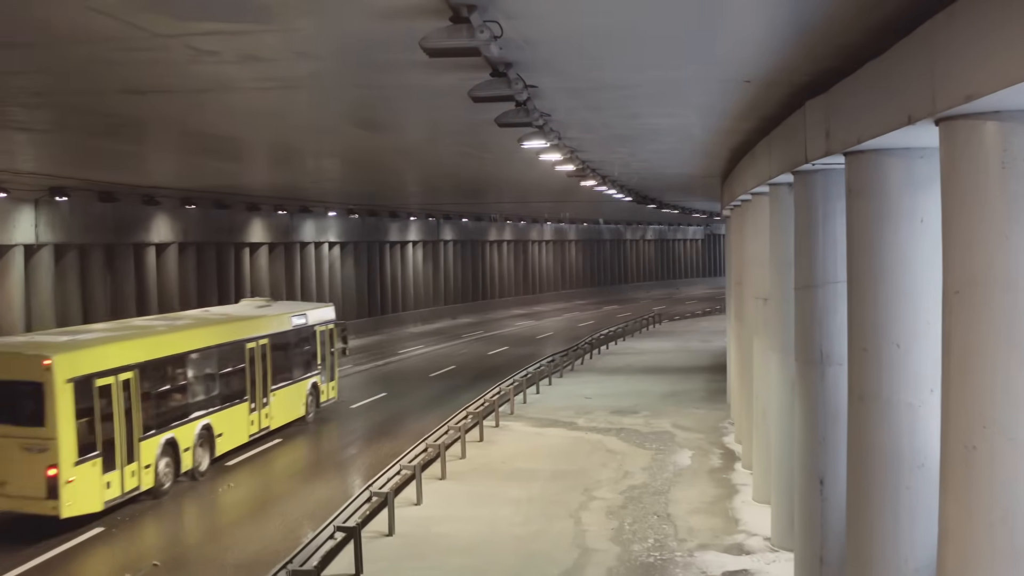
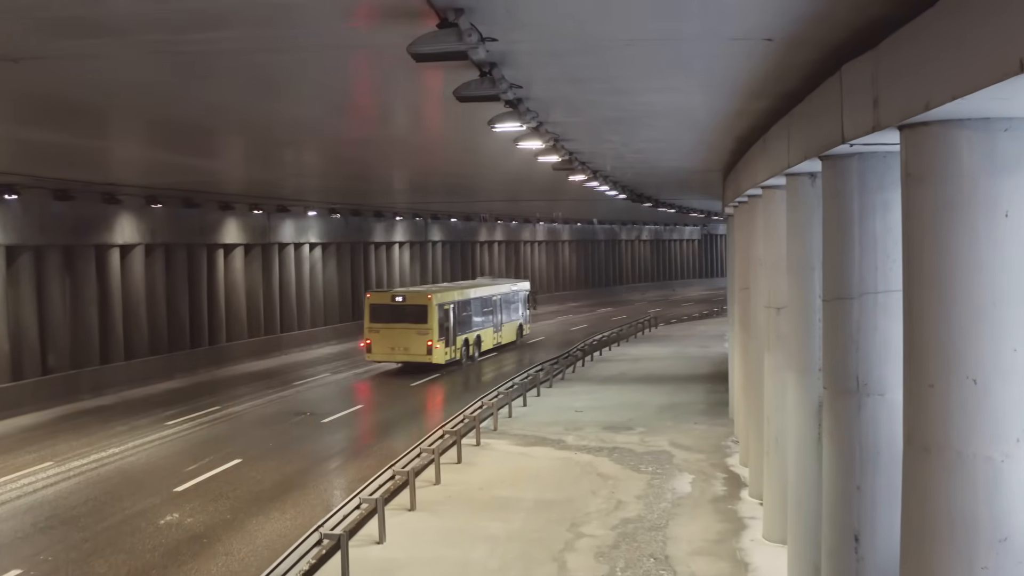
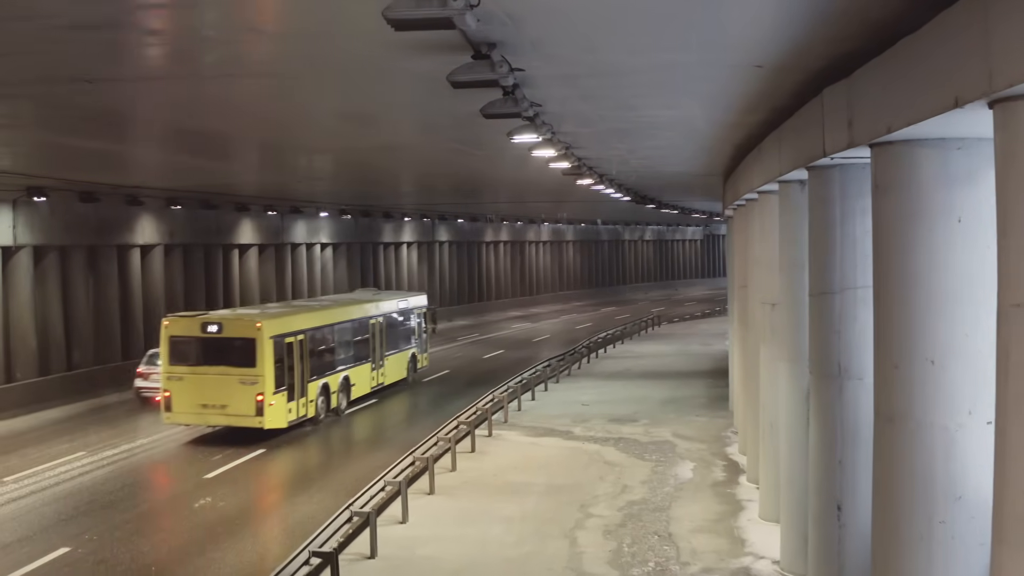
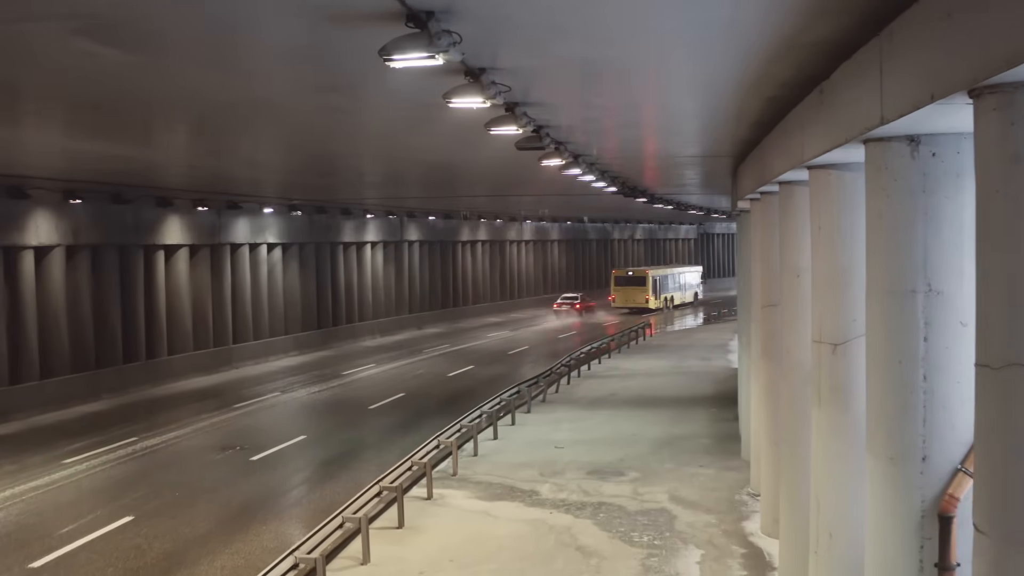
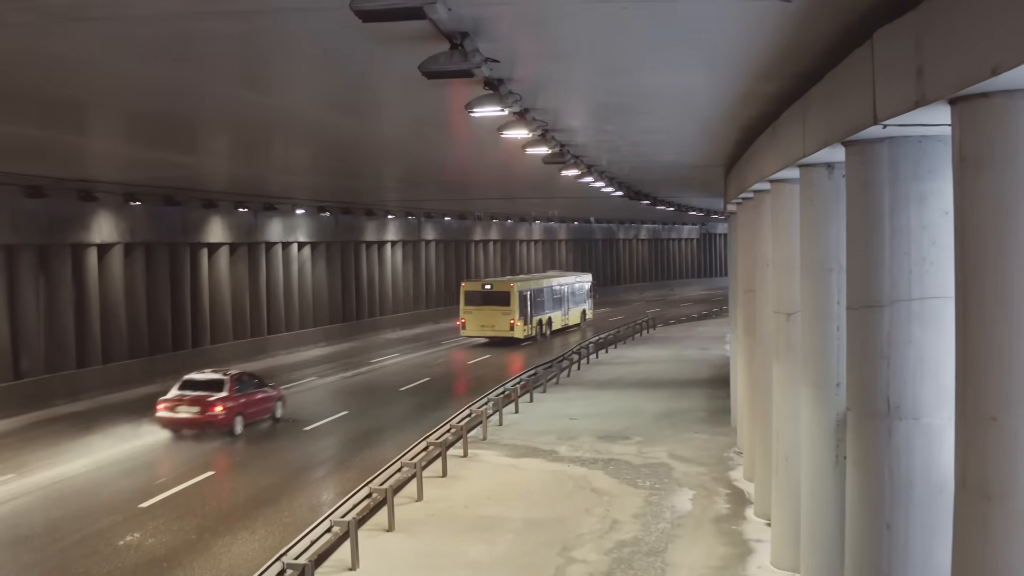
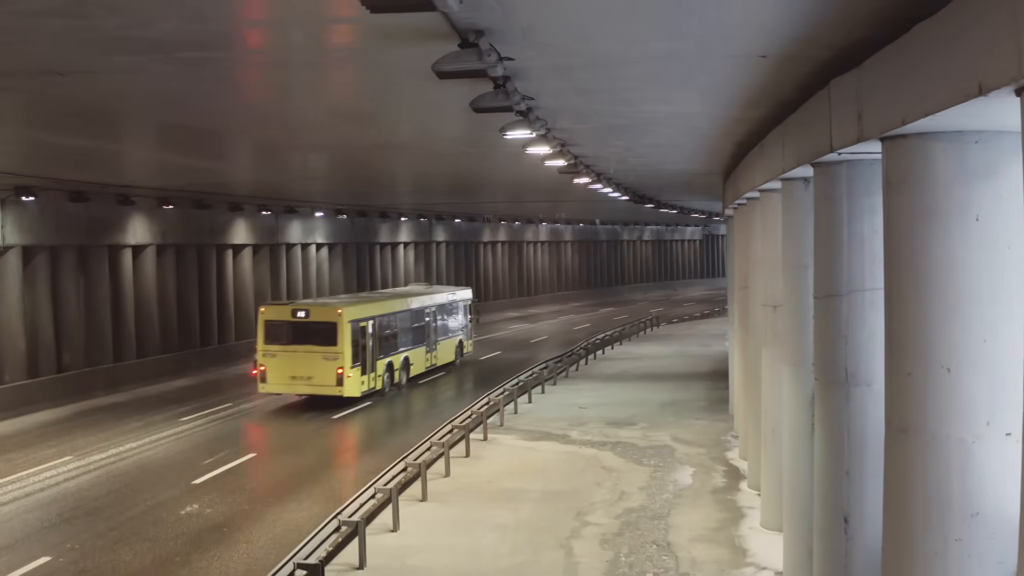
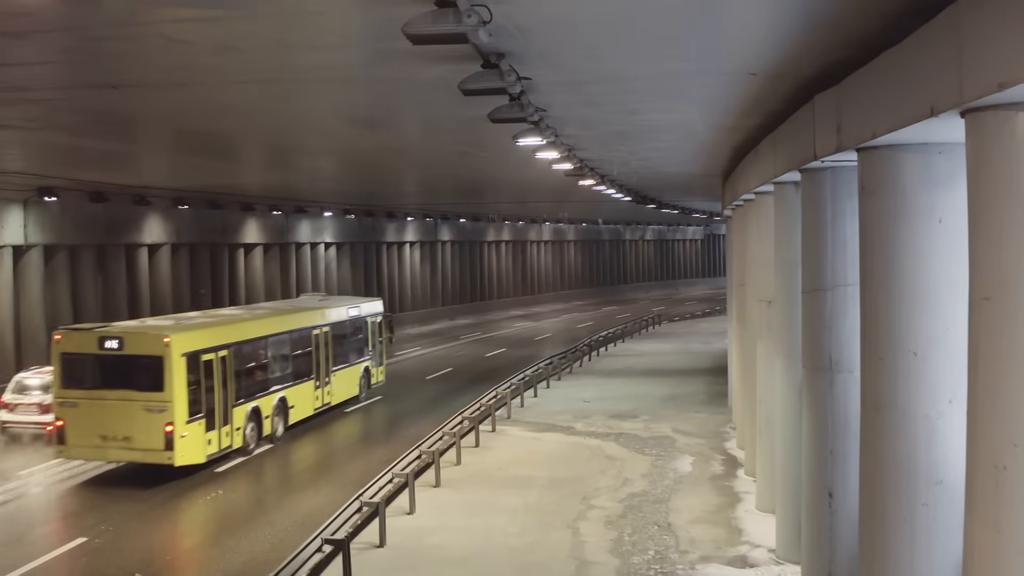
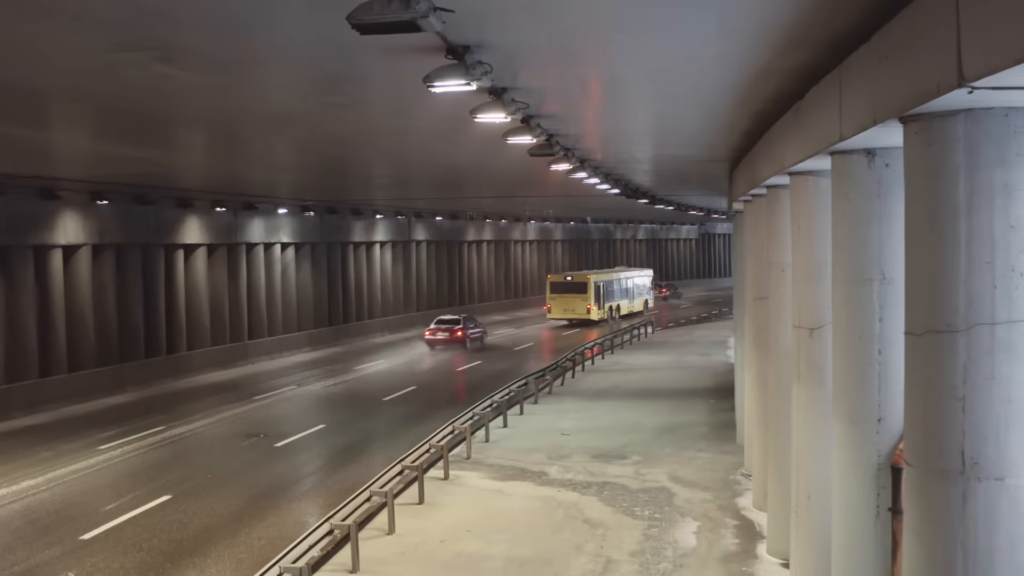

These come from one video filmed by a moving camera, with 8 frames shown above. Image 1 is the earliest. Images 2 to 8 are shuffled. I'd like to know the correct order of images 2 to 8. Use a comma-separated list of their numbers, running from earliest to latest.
7, 3, 6, 2, 5, 8, 4
